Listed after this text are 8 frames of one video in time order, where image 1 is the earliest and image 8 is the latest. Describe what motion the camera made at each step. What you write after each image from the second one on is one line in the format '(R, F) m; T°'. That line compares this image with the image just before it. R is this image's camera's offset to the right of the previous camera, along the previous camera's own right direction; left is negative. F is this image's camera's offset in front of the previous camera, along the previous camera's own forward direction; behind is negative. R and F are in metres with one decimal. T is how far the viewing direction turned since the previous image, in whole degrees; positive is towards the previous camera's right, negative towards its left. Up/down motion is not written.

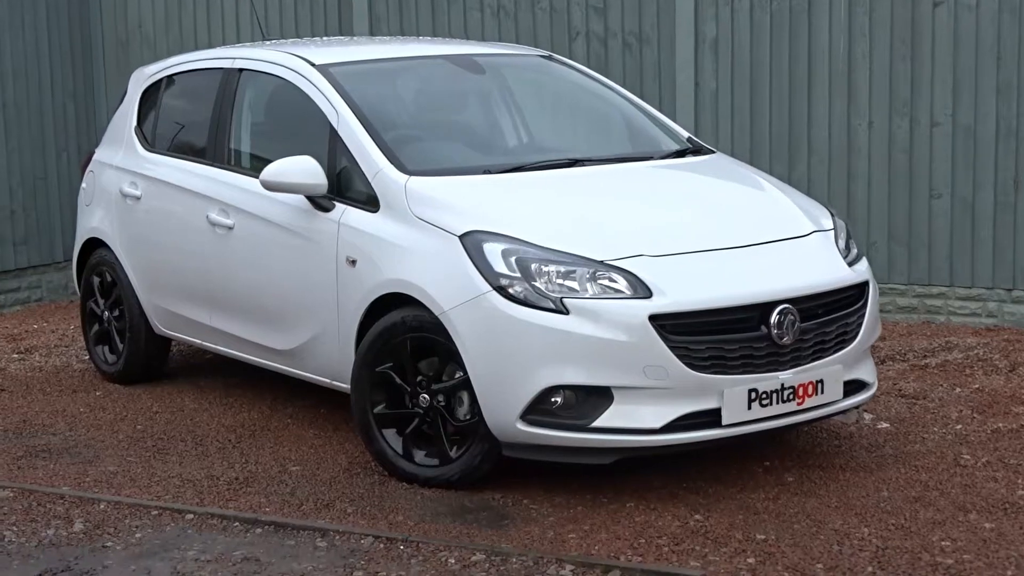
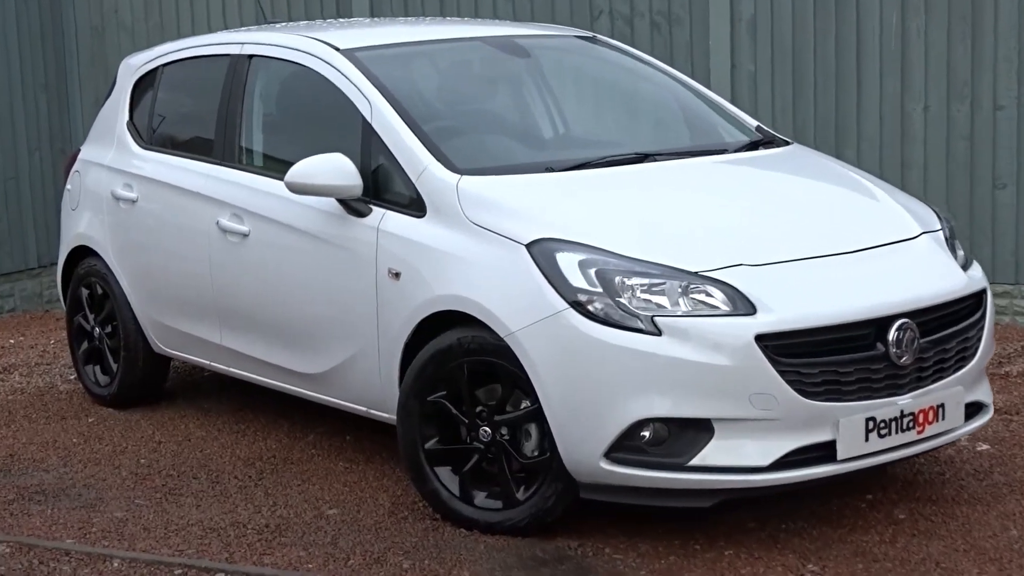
(-0.3, +0.6) m; +2°
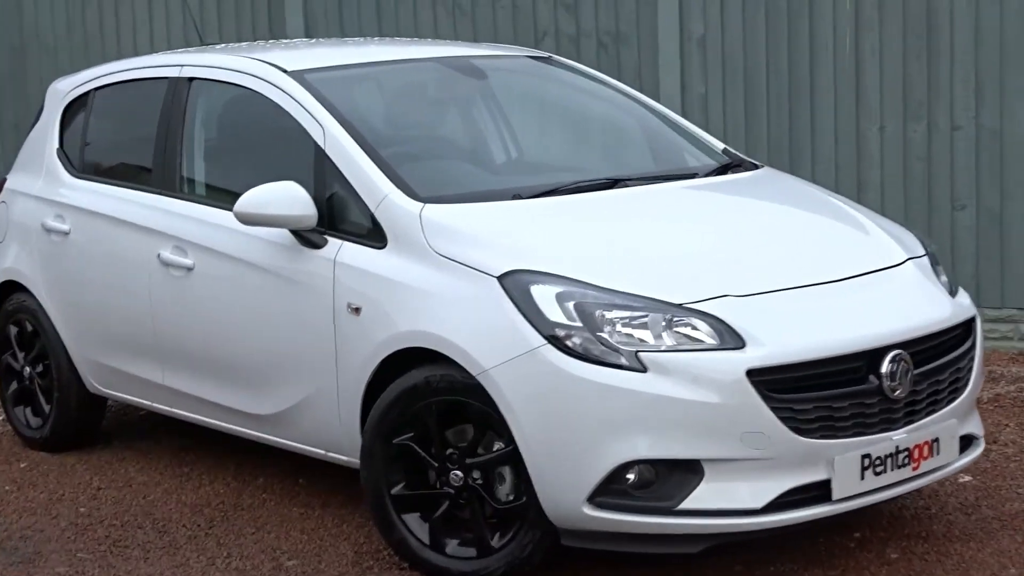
(-0.1, +0.2) m; +3°
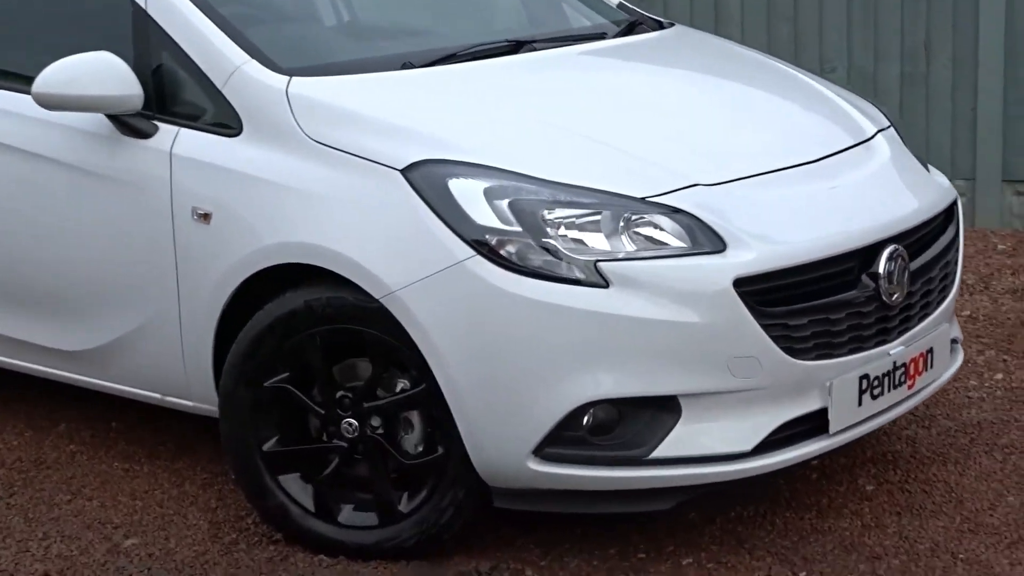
(-0.3, +0.8) m; +9°
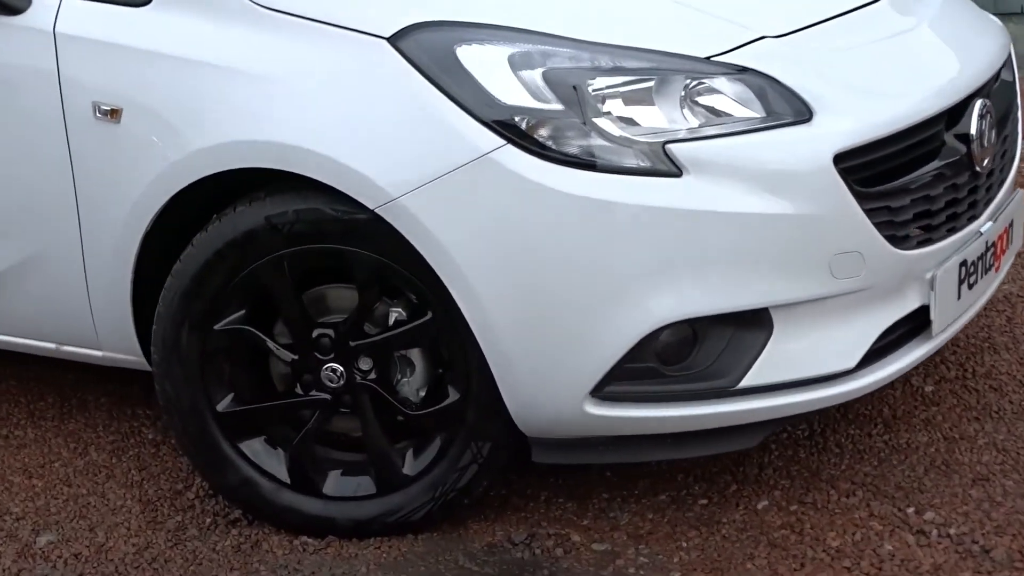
(-0.4, +0.7) m; +8°
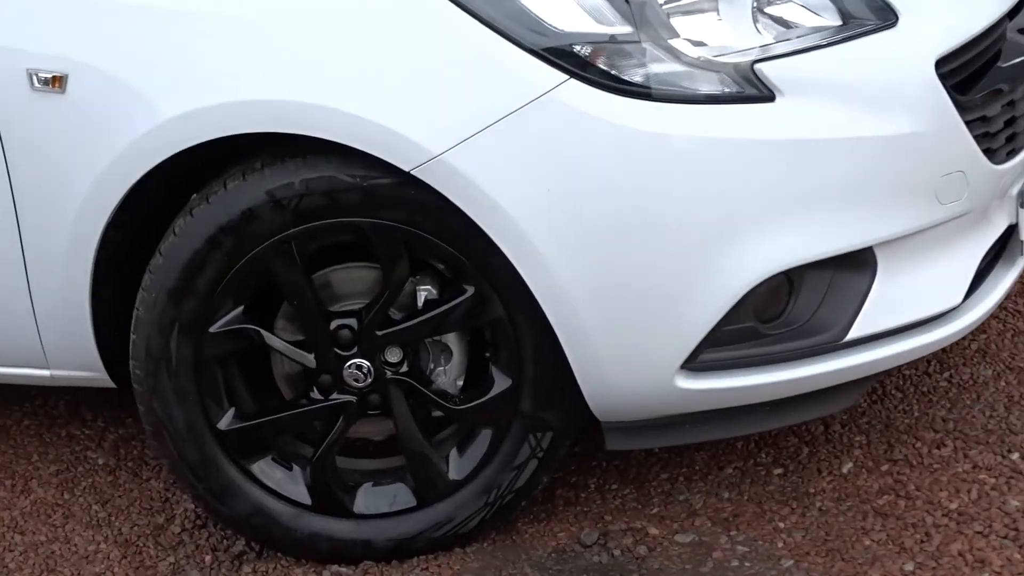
(-0.3, +0.4) m; +8°
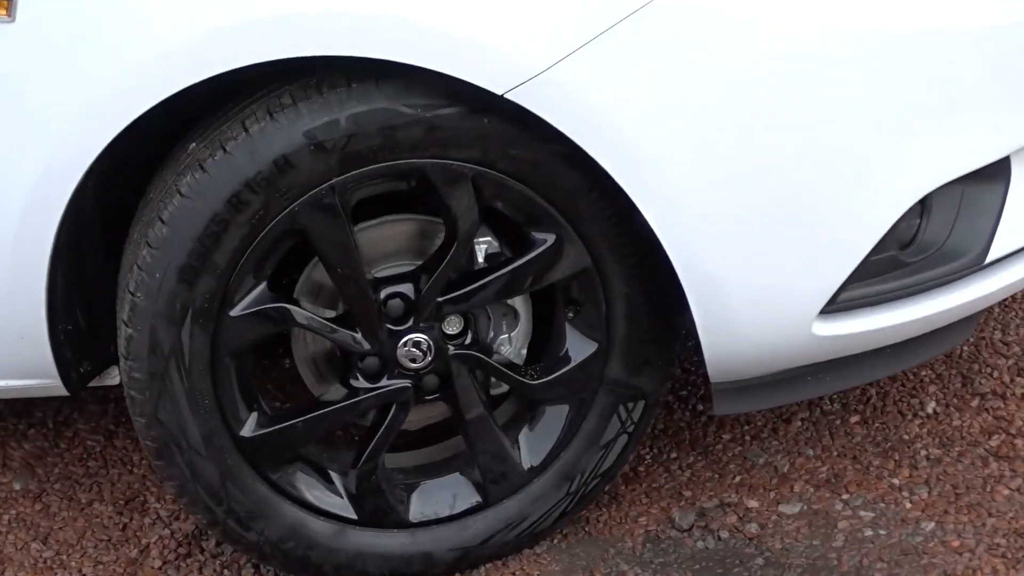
(-0.4, +0.4) m; +12°
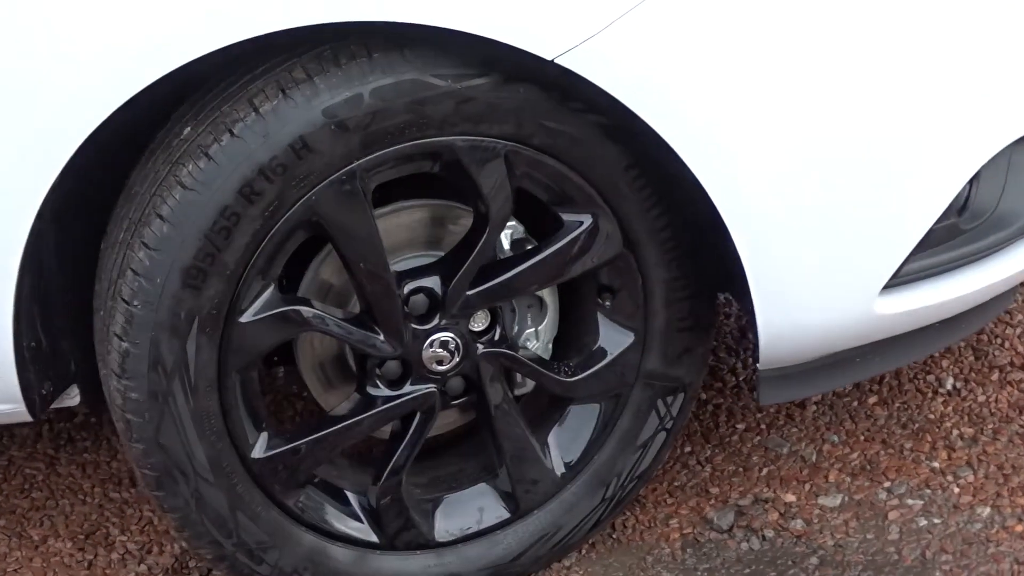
(-0.2, +0.2) m; +7°
